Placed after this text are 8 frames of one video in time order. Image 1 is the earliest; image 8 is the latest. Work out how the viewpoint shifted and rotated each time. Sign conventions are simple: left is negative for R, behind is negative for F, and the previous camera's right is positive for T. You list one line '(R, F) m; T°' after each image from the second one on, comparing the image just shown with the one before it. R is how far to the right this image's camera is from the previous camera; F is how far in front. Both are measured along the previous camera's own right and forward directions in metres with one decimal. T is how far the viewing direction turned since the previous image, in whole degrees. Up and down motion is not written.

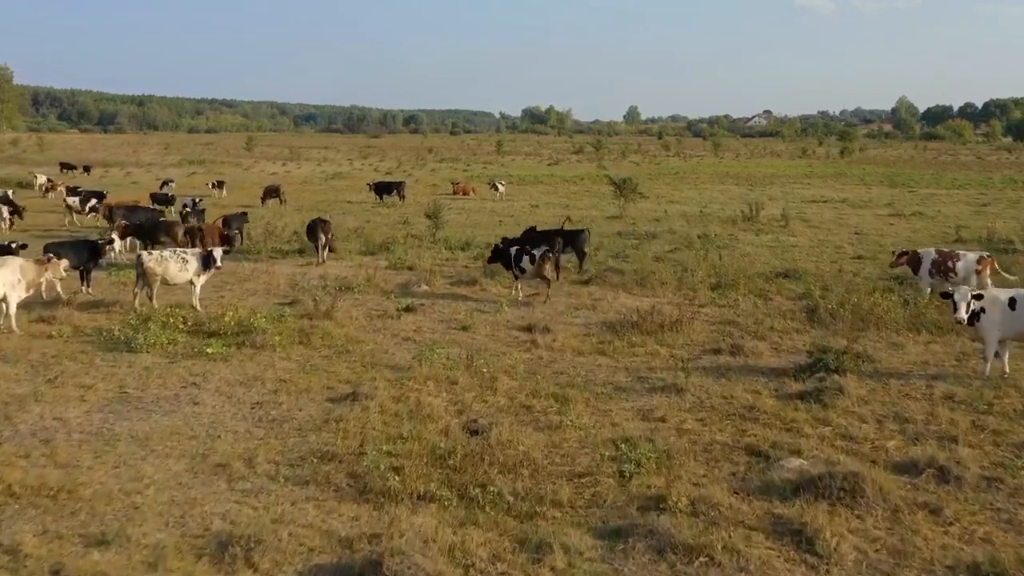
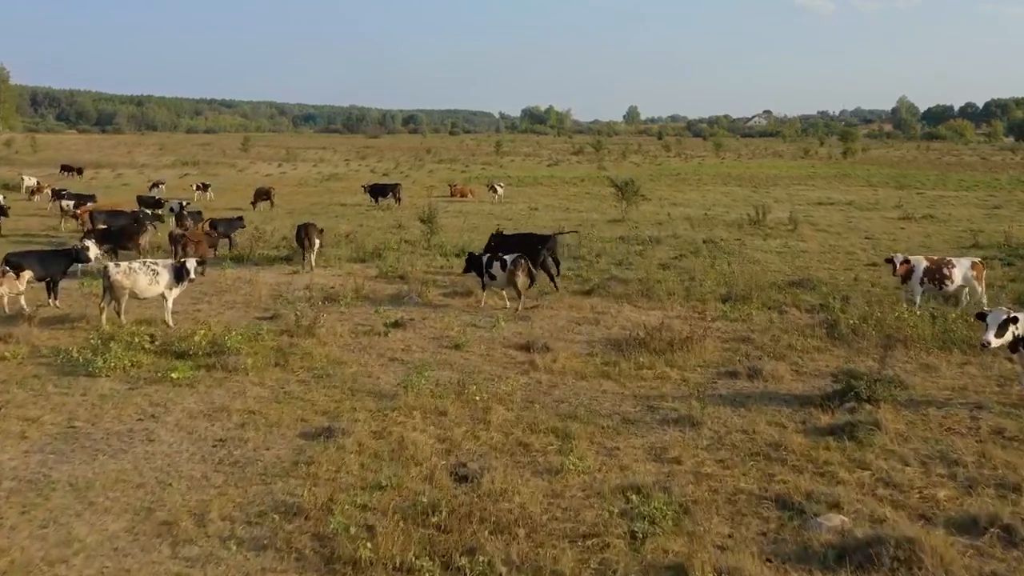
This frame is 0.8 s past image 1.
(0.0, +0.9) m; 0°
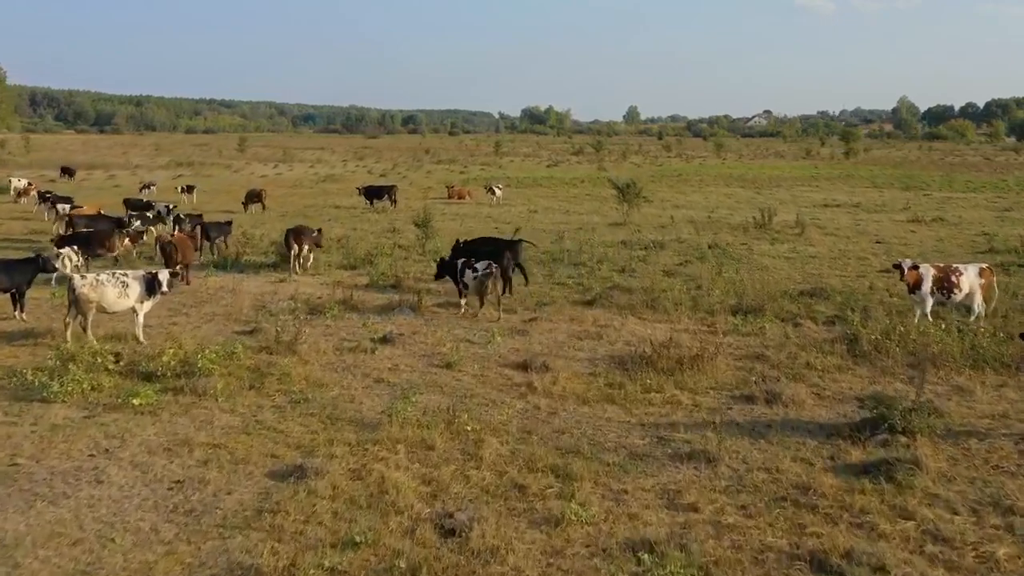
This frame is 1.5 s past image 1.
(0.0, +0.8) m; 0°
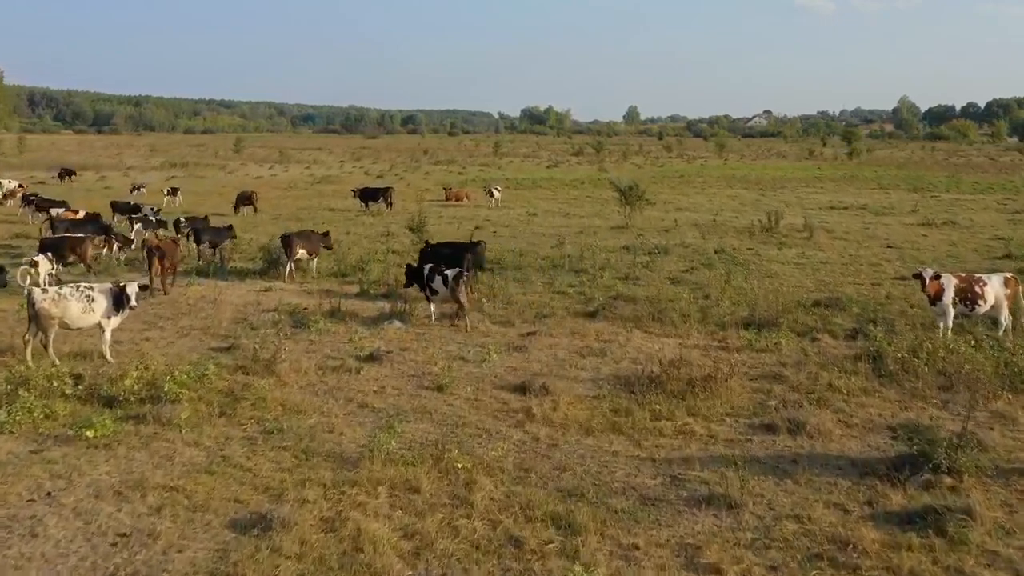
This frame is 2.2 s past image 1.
(0.0, +0.8) m; 0°
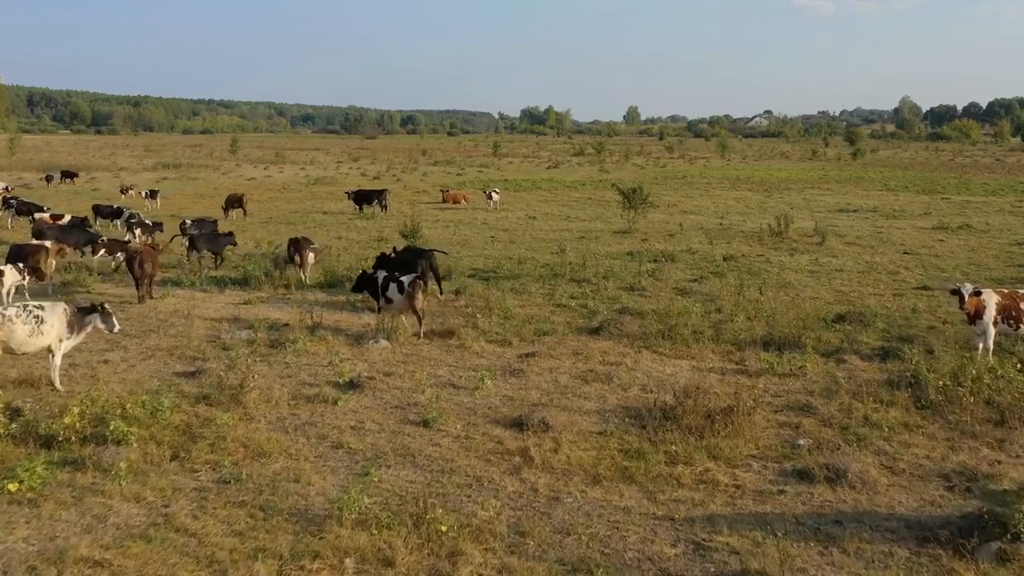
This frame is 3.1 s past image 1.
(0.0, +1.0) m; 0°
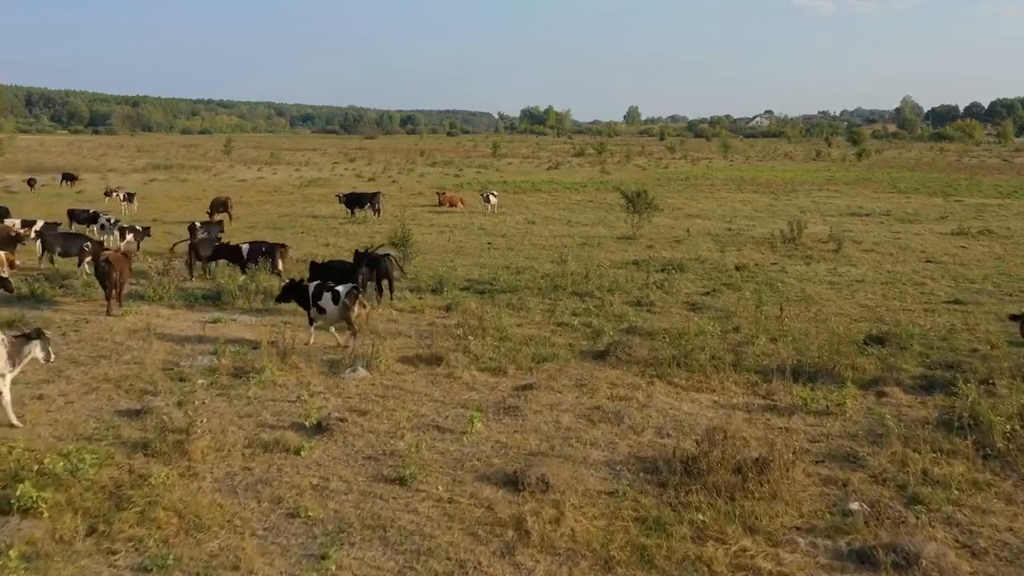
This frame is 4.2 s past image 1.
(+0.1, +1.2) m; 0°
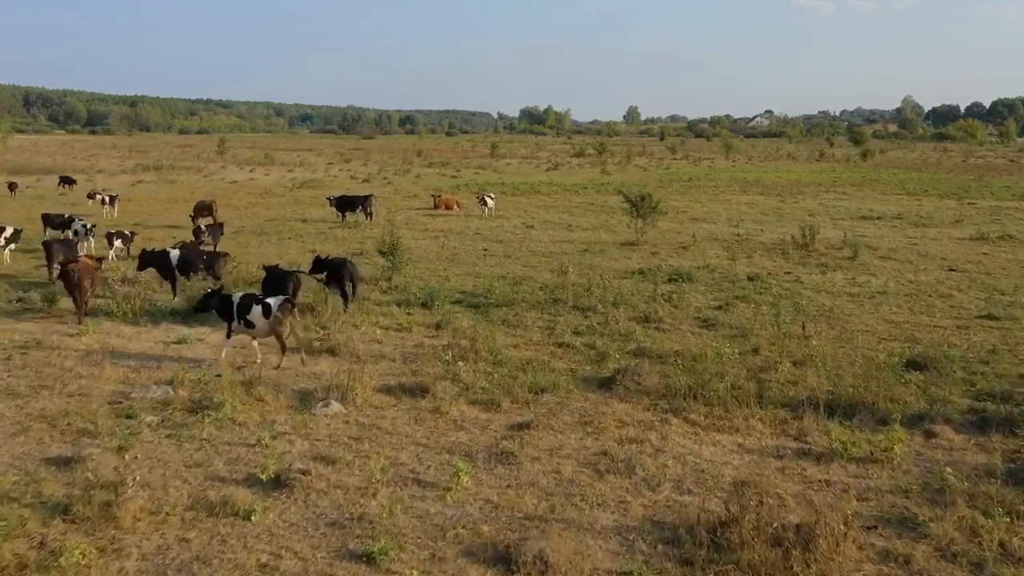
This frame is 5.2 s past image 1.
(+0.1, +1.1) m; 0°
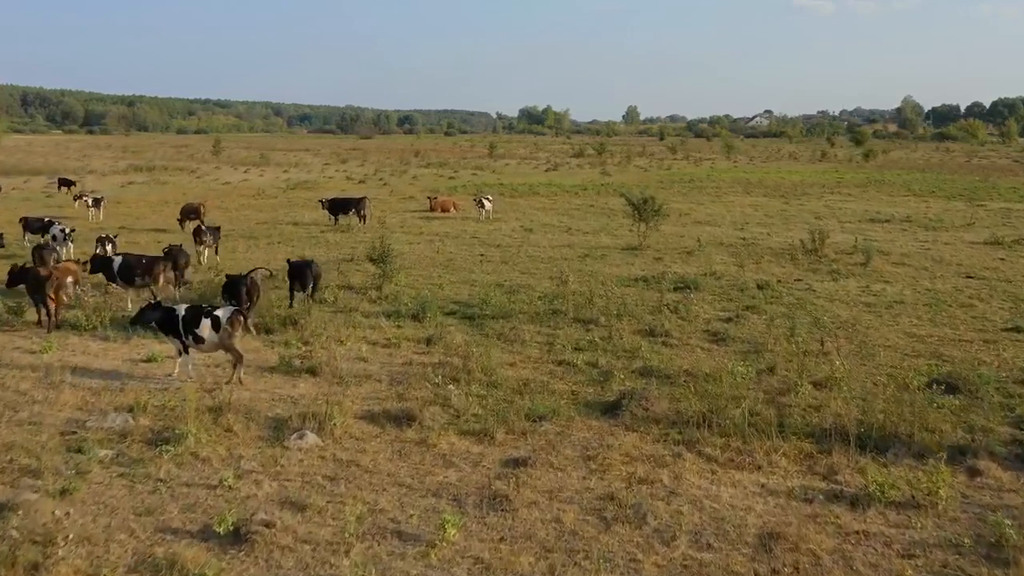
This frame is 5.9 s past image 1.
(0.0, +0.8) m; 0°
